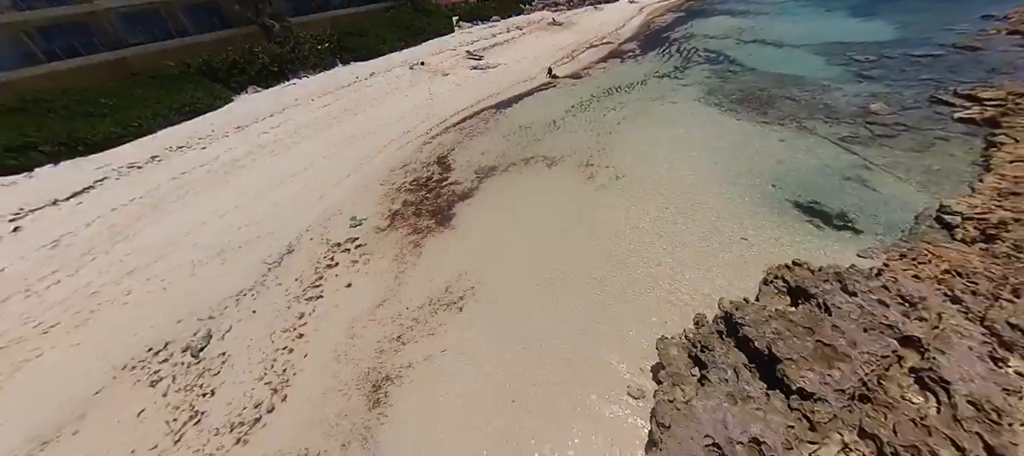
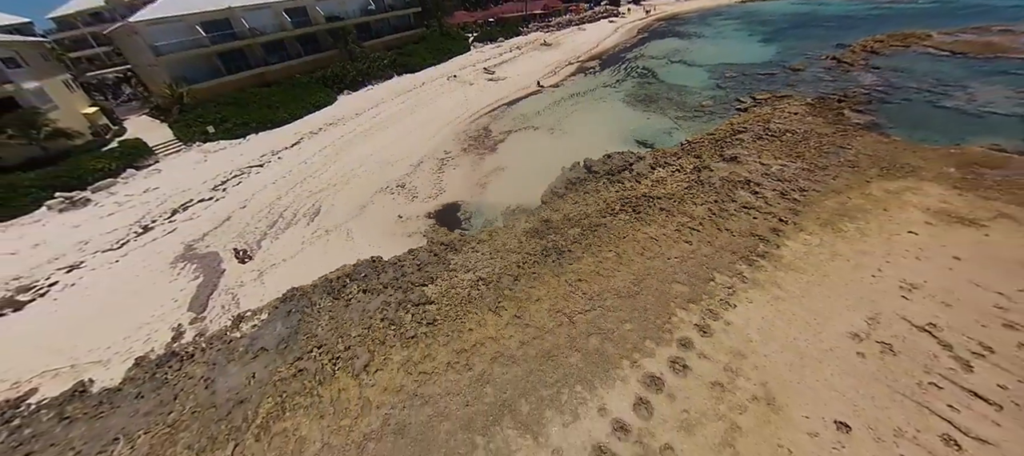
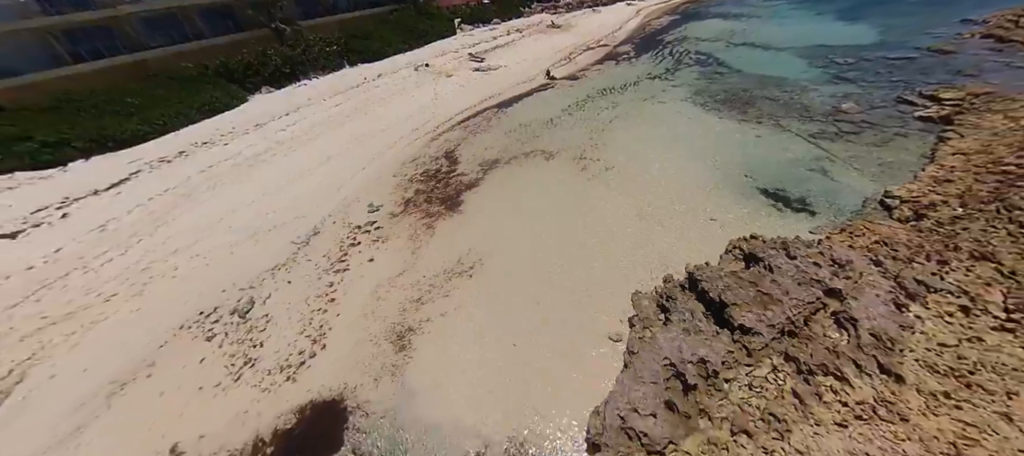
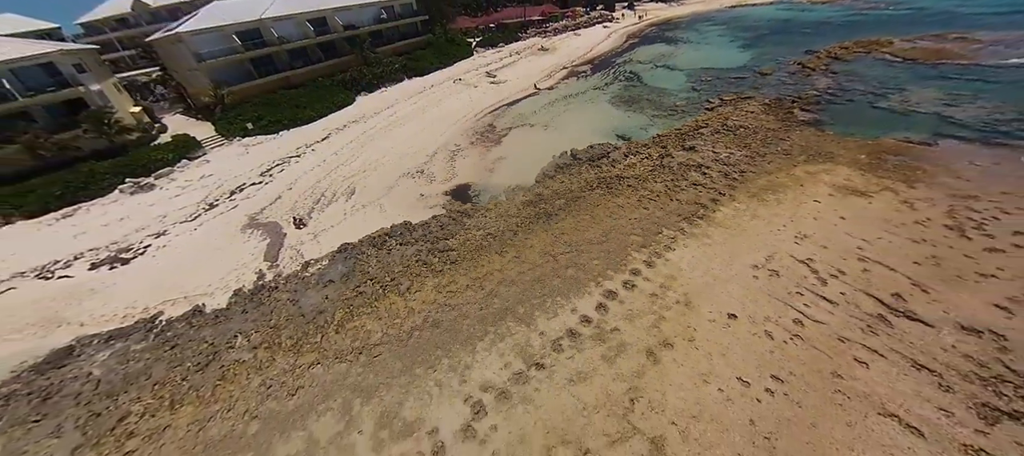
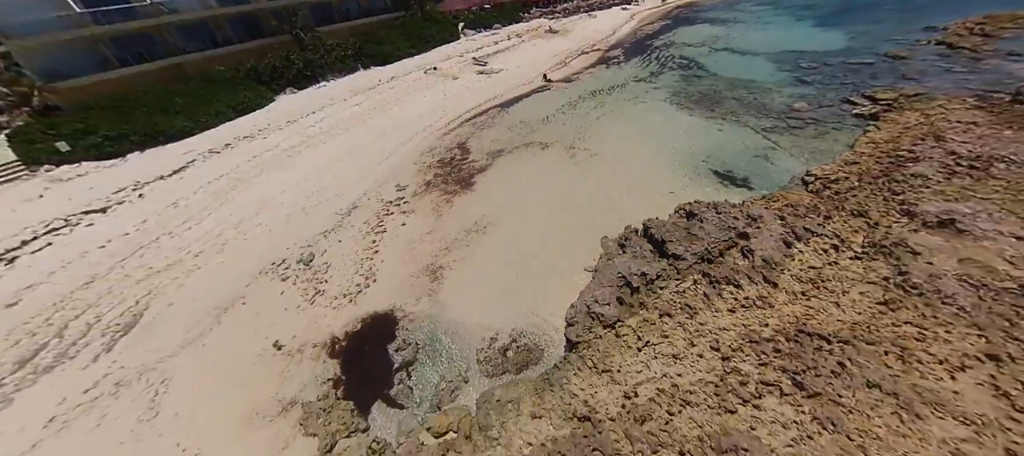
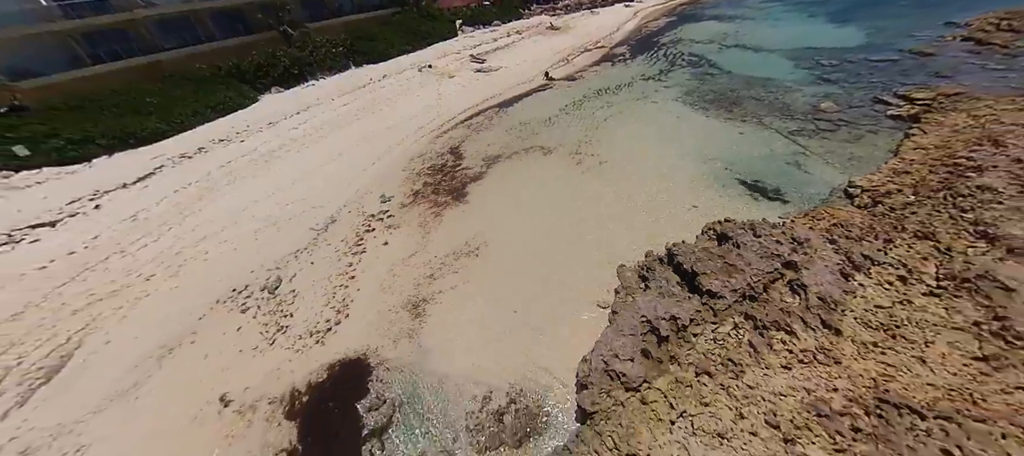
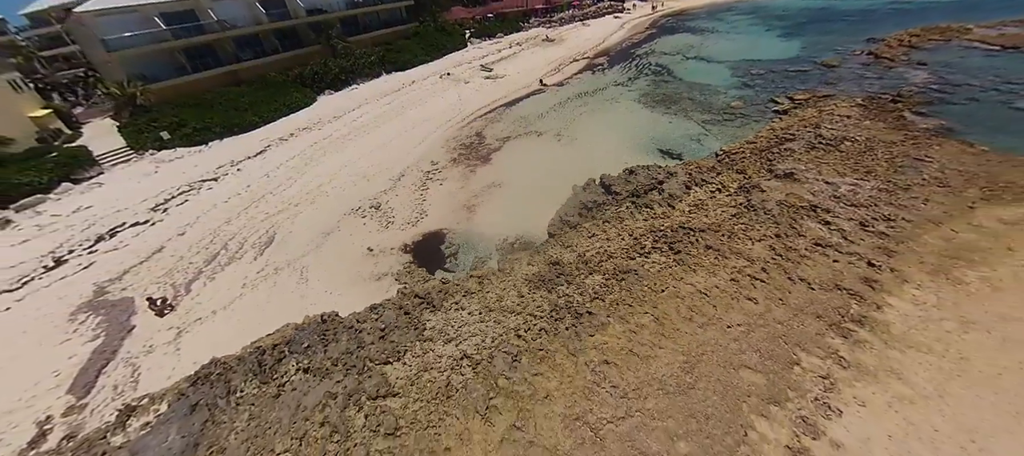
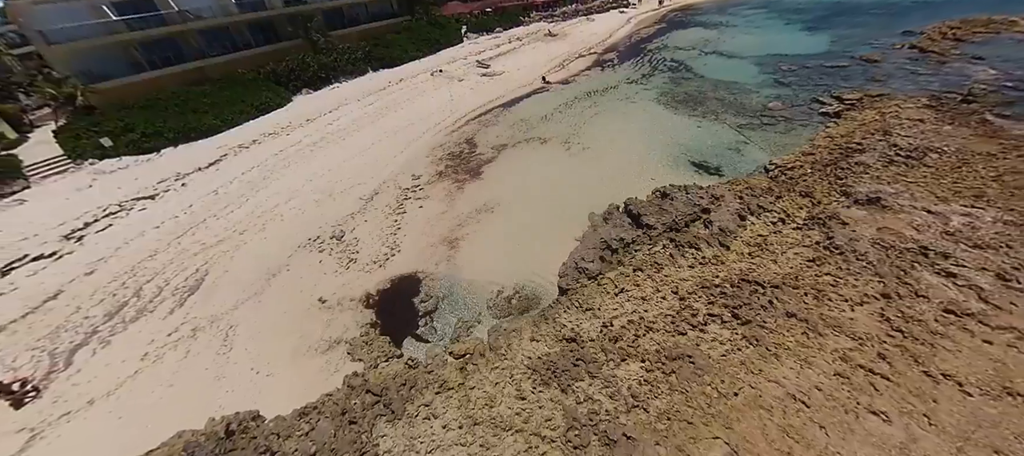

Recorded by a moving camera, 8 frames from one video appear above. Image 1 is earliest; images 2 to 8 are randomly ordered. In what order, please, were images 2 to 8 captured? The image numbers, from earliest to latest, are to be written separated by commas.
3, 6, 5, 8, 7, 2, 4
